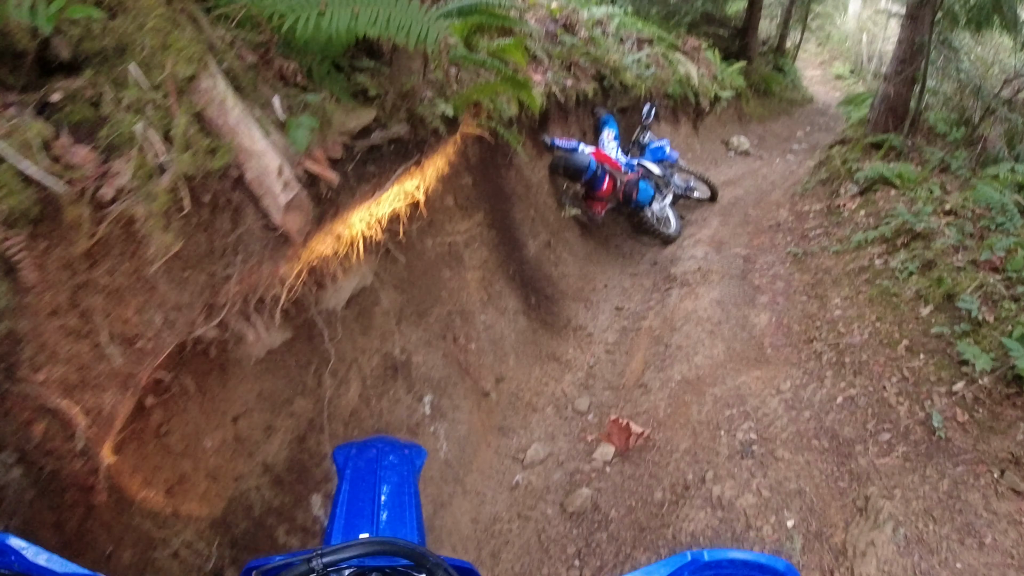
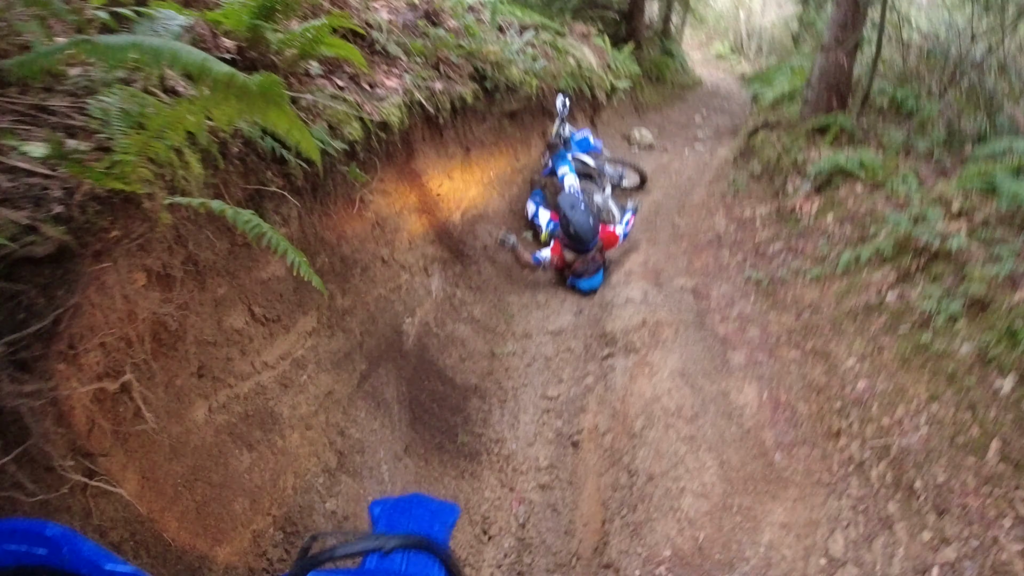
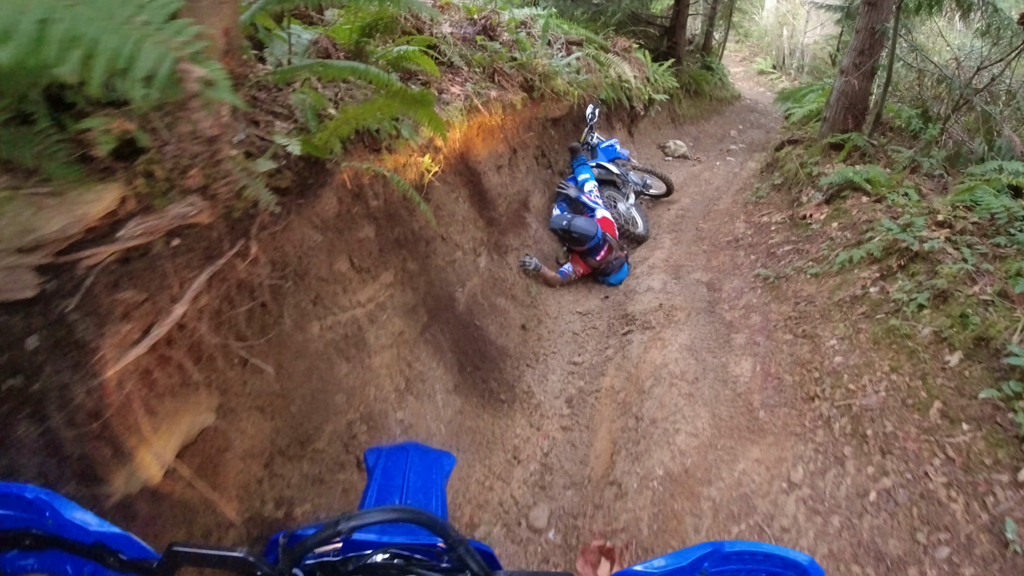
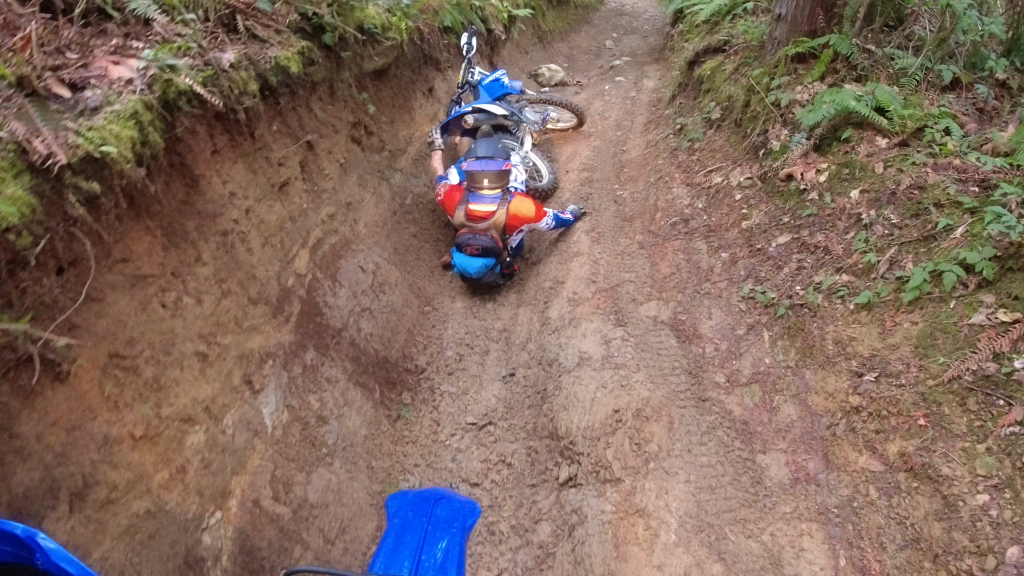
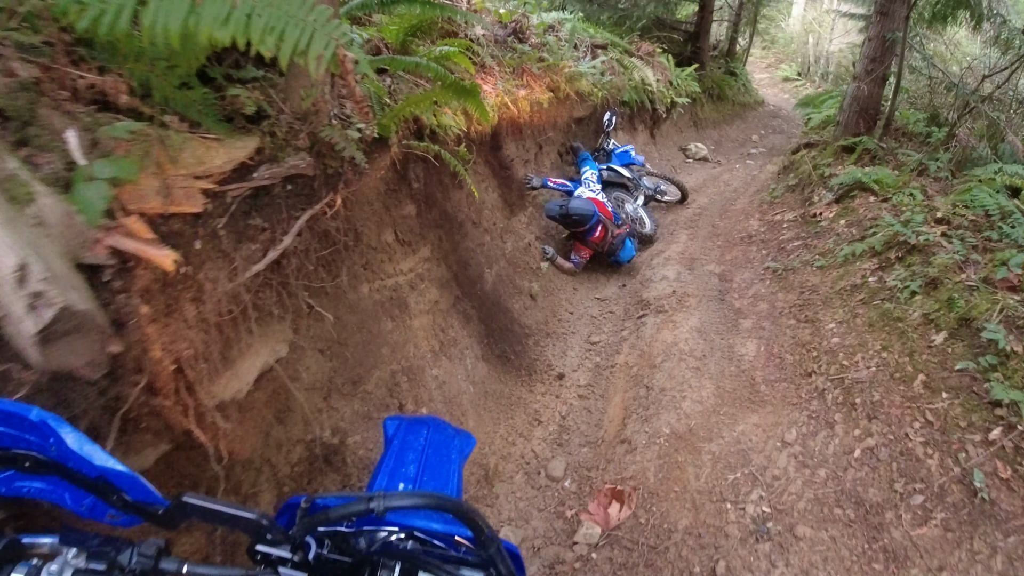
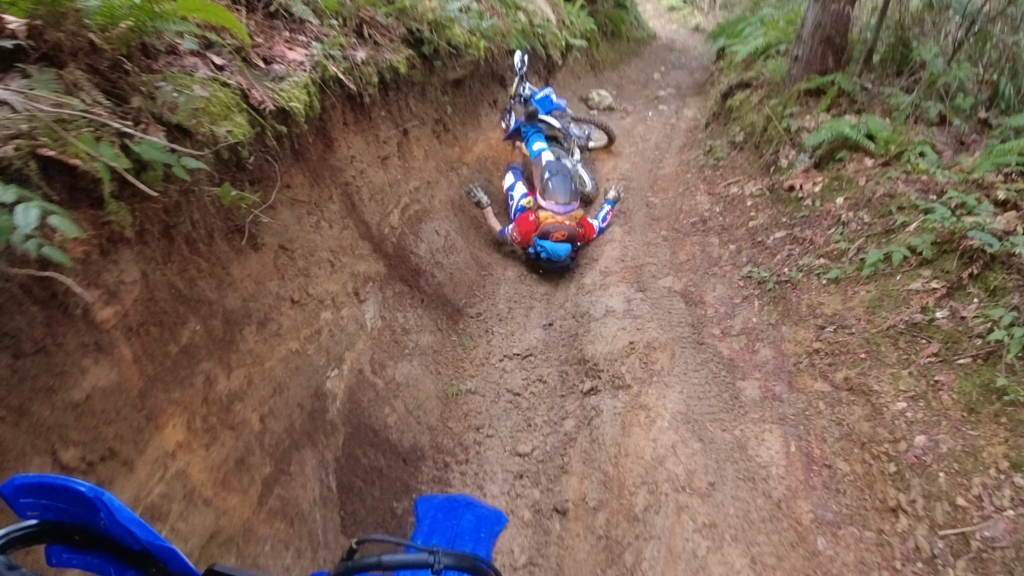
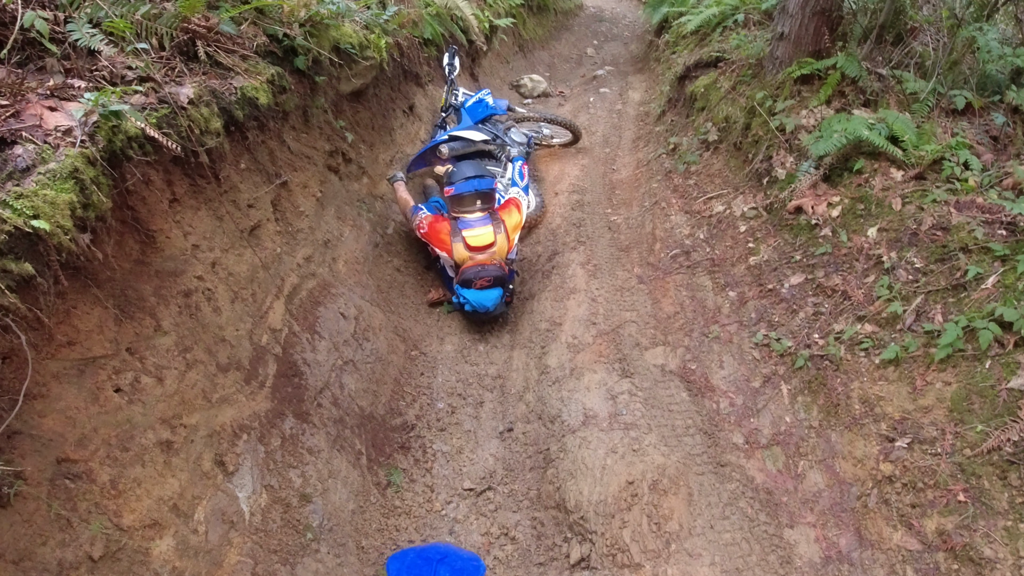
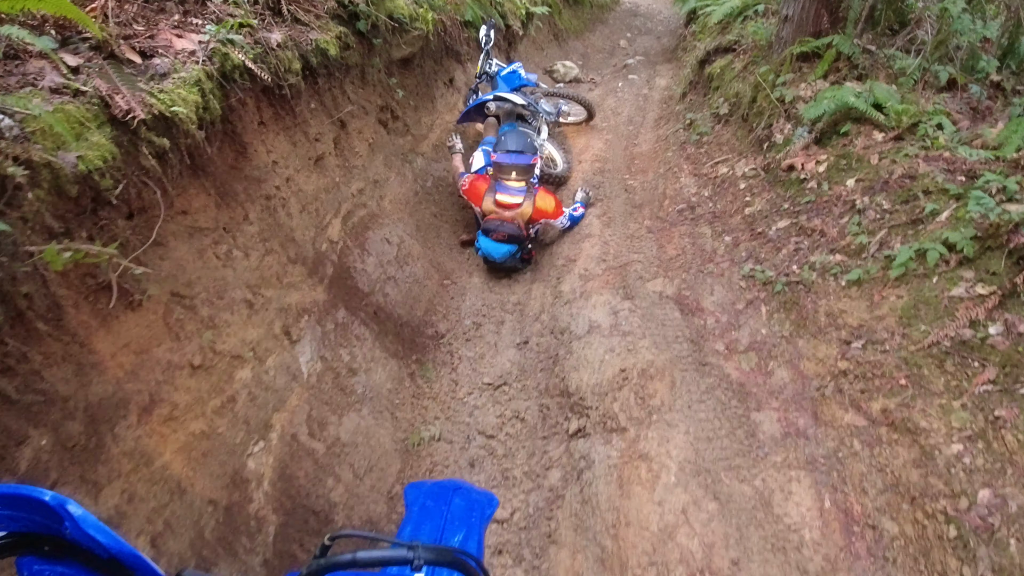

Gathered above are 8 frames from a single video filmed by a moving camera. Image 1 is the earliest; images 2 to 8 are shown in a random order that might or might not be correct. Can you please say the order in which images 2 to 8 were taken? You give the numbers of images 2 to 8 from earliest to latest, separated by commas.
5, 3, 2, 6, 8, 4, 7
